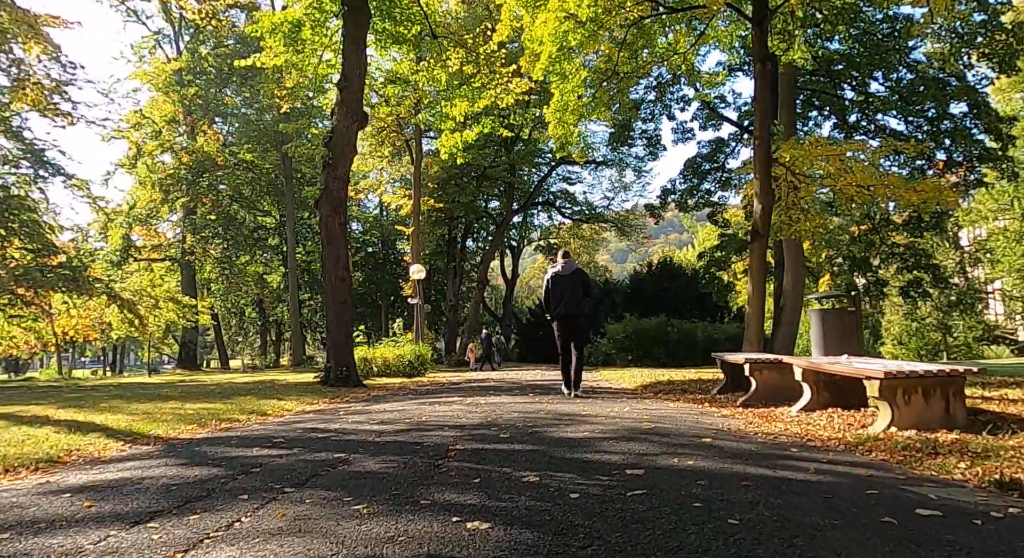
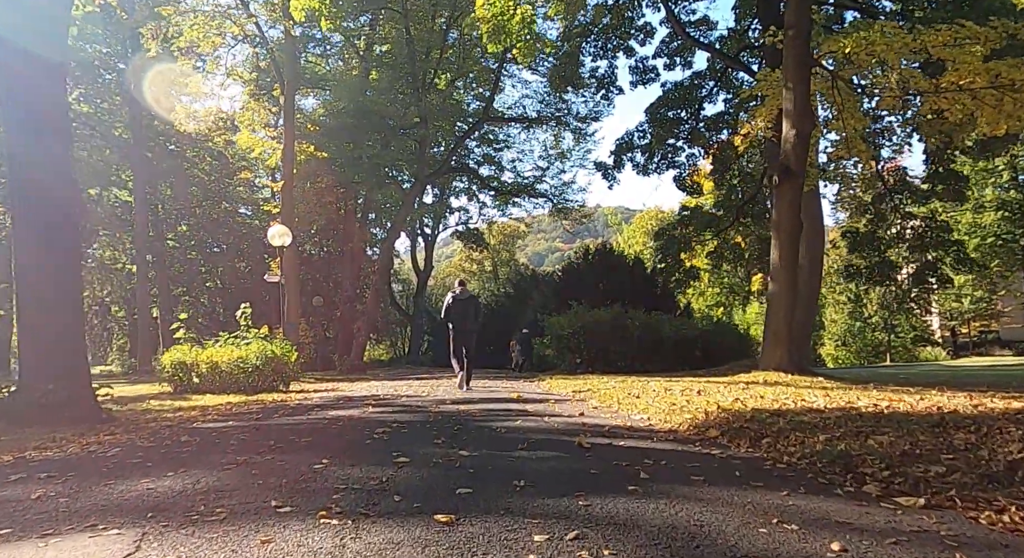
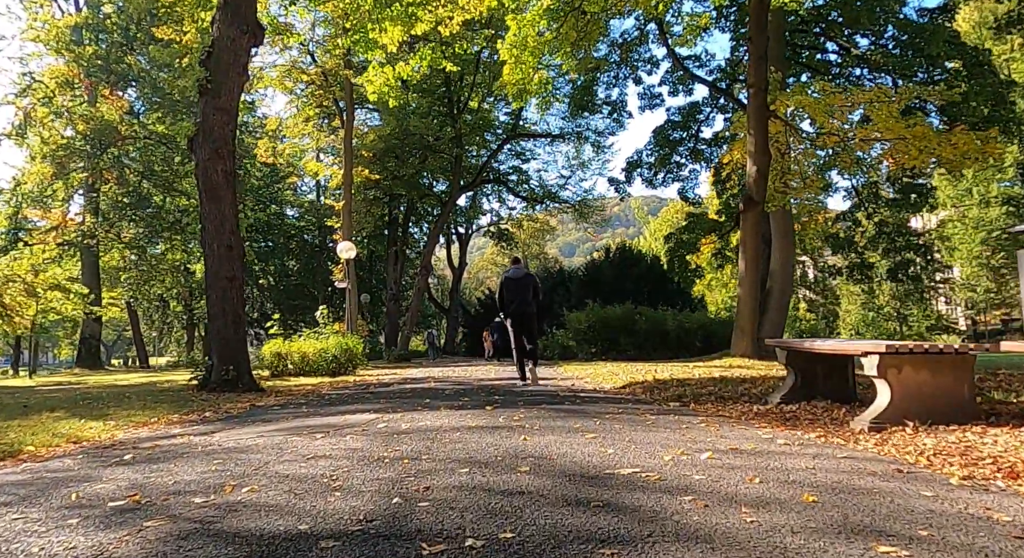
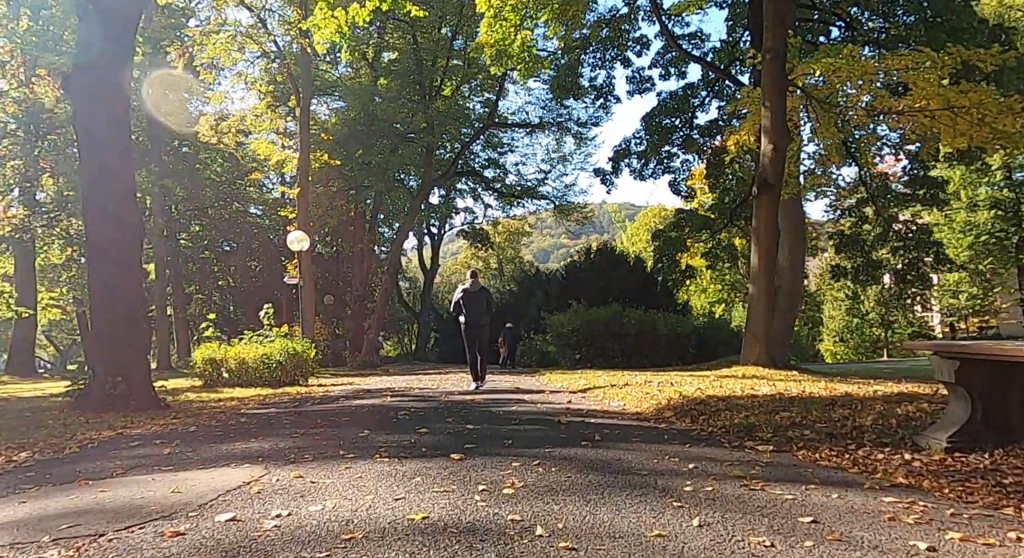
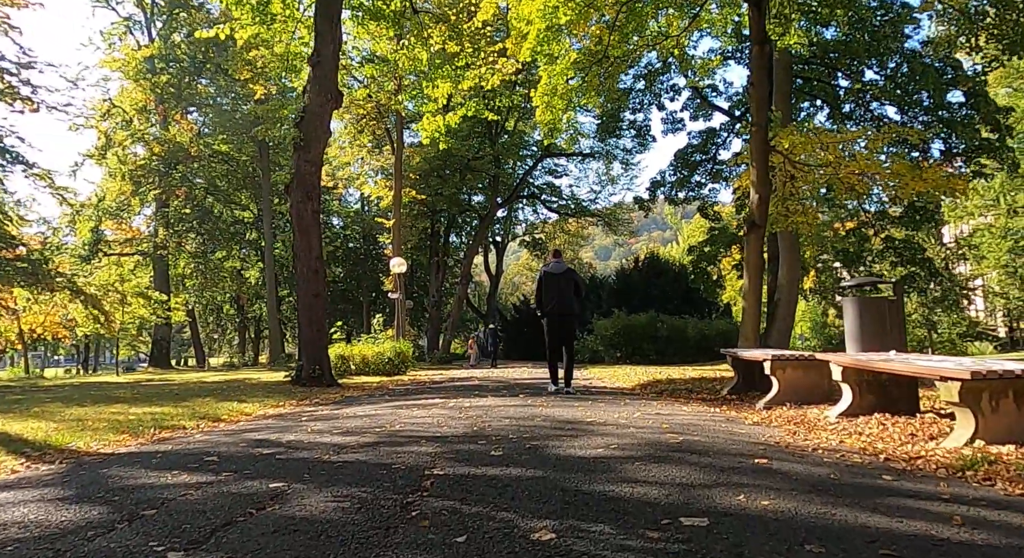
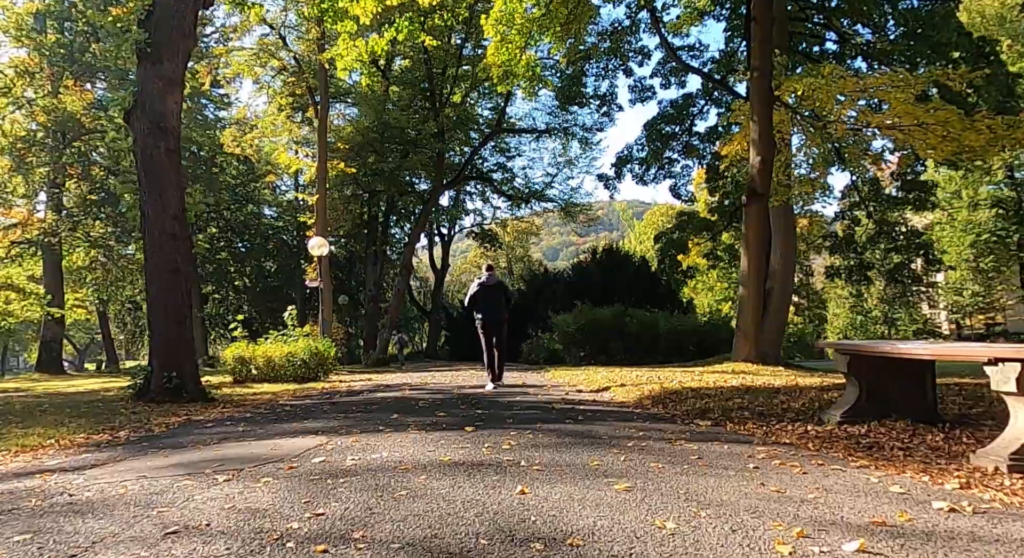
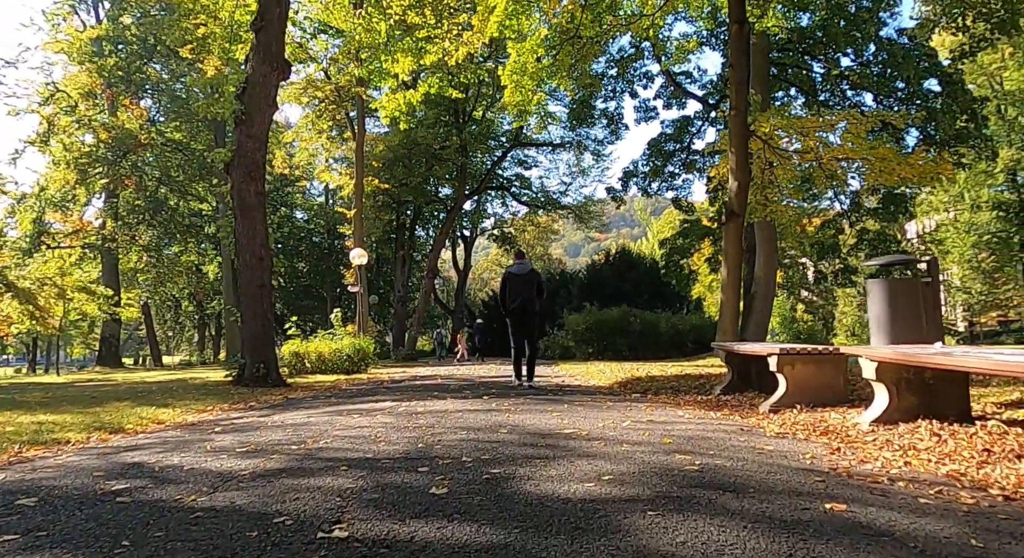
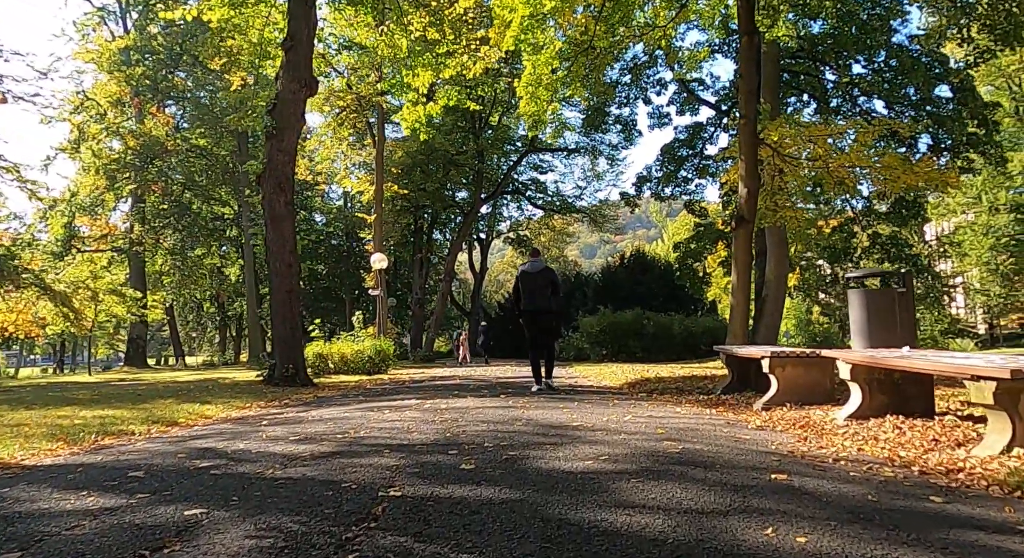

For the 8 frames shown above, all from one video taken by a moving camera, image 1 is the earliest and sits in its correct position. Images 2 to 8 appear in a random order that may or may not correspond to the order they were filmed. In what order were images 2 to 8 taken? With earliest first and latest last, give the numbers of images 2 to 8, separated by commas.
5, 8, 7, 3, 6, 4, 2
